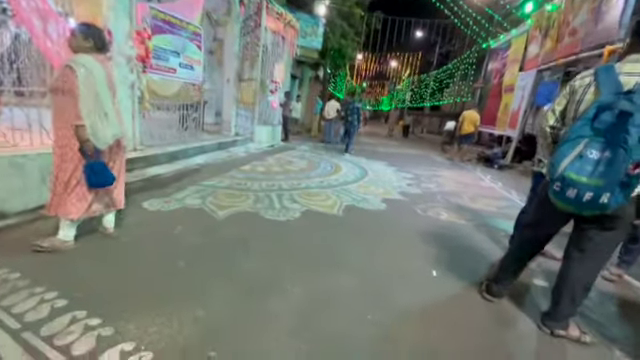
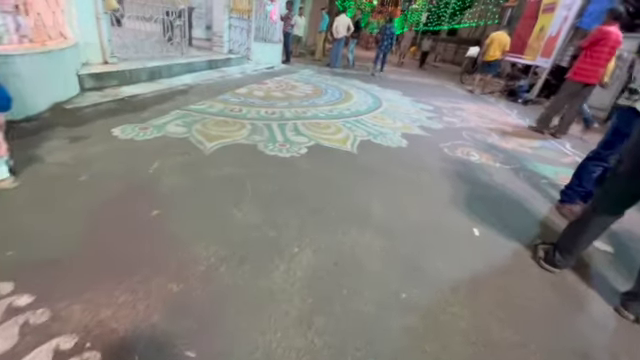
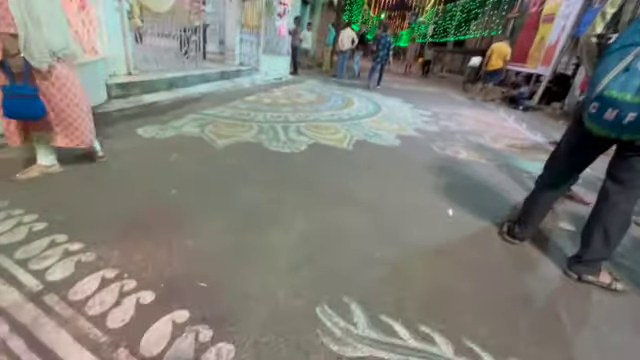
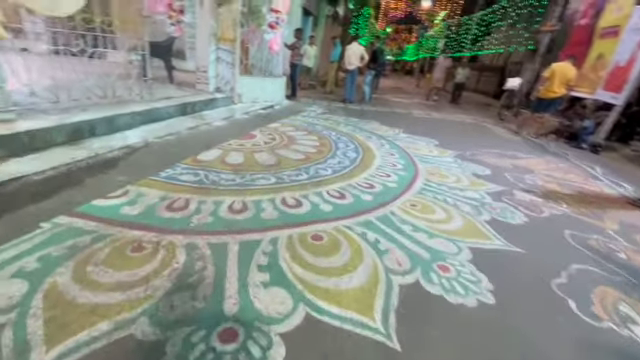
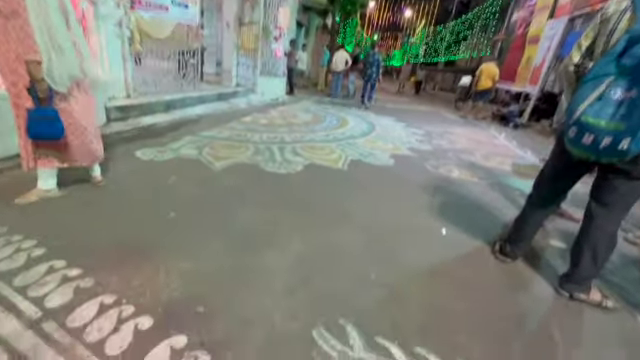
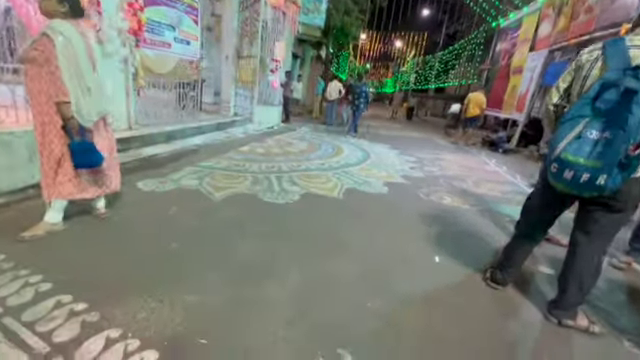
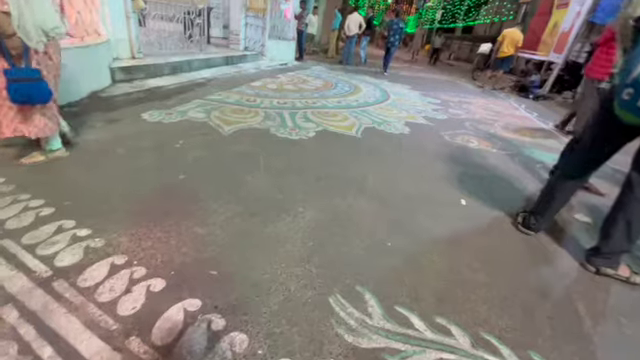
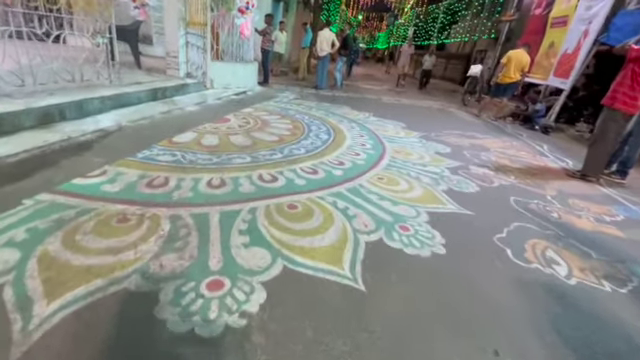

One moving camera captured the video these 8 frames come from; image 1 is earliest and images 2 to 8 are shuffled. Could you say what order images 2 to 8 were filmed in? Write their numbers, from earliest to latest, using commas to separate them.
6, 5, 3, 7, 2, 8, 4
